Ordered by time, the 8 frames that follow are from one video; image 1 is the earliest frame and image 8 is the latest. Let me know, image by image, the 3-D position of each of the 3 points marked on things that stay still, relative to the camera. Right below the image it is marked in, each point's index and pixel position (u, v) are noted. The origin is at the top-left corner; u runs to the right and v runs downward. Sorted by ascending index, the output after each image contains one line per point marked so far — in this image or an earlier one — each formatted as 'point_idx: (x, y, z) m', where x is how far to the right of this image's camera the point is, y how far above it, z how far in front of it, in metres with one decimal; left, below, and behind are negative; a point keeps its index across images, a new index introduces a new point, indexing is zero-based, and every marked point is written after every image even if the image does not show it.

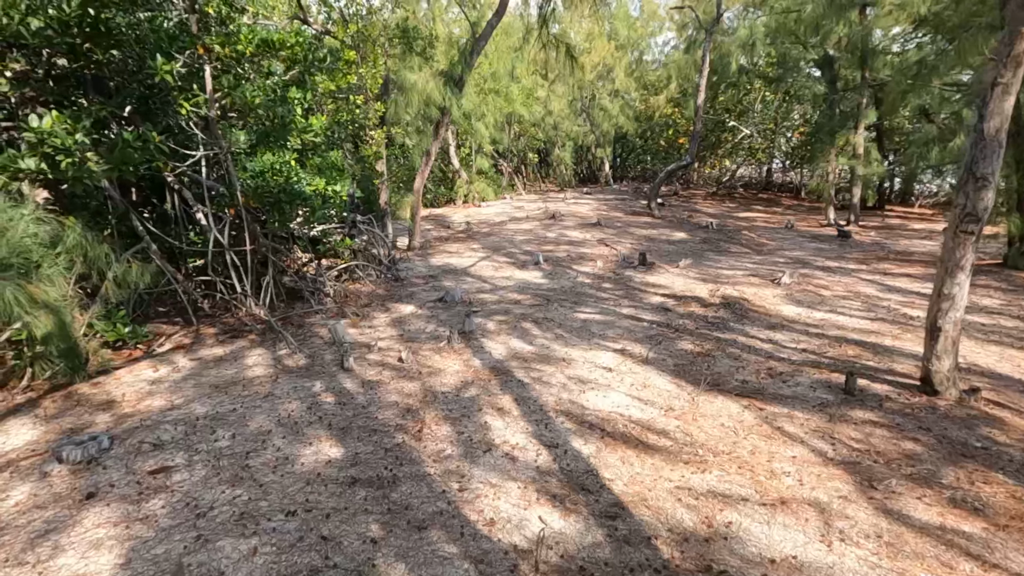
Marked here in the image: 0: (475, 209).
0: (-1.0, +2.2, +15.0) m
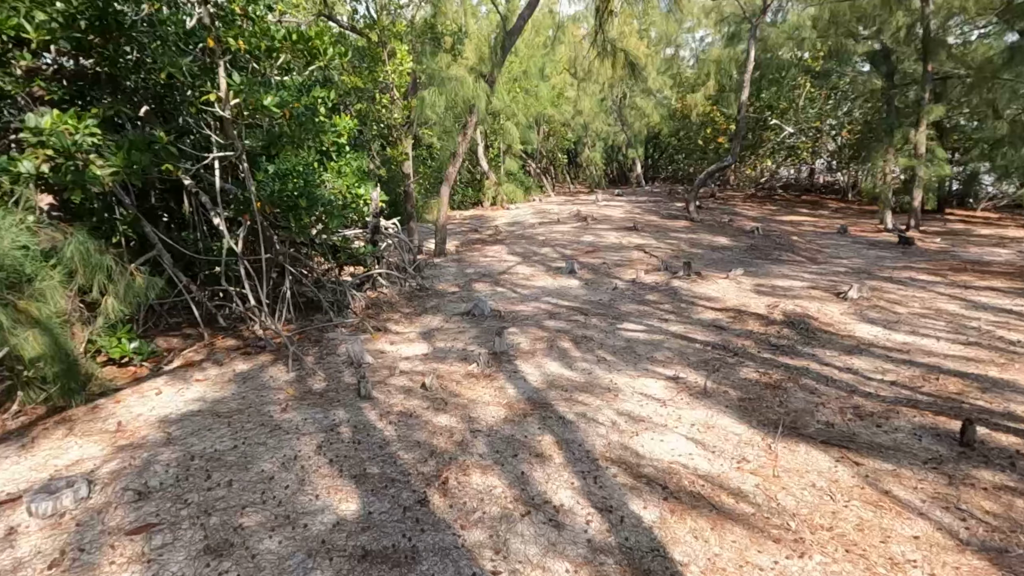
0: (-0.2, +2.1, +14.5) m
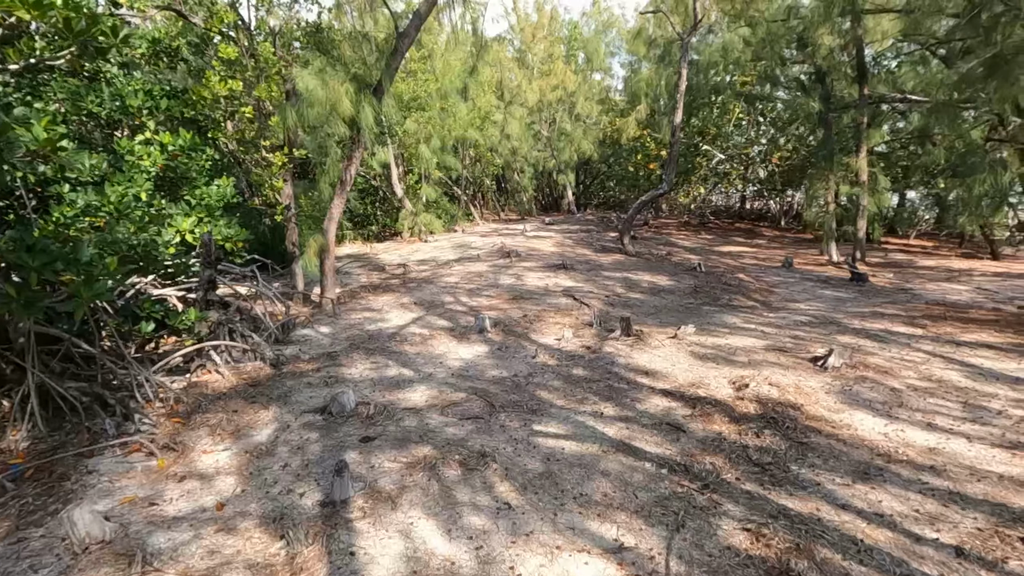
0: (-2.2, +1.0, +12.9) m
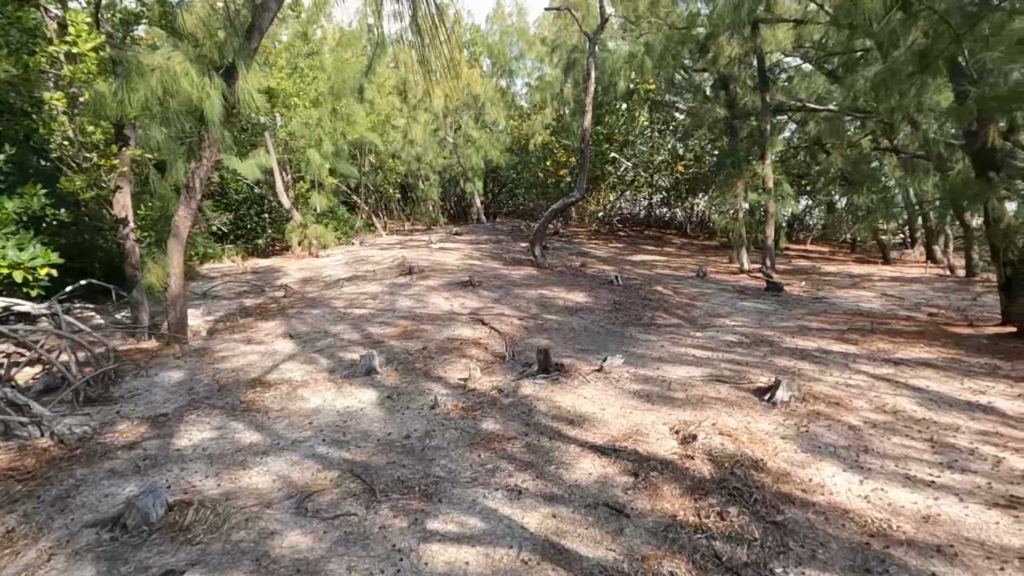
0: (-4.3, +0.6, +11.5) m
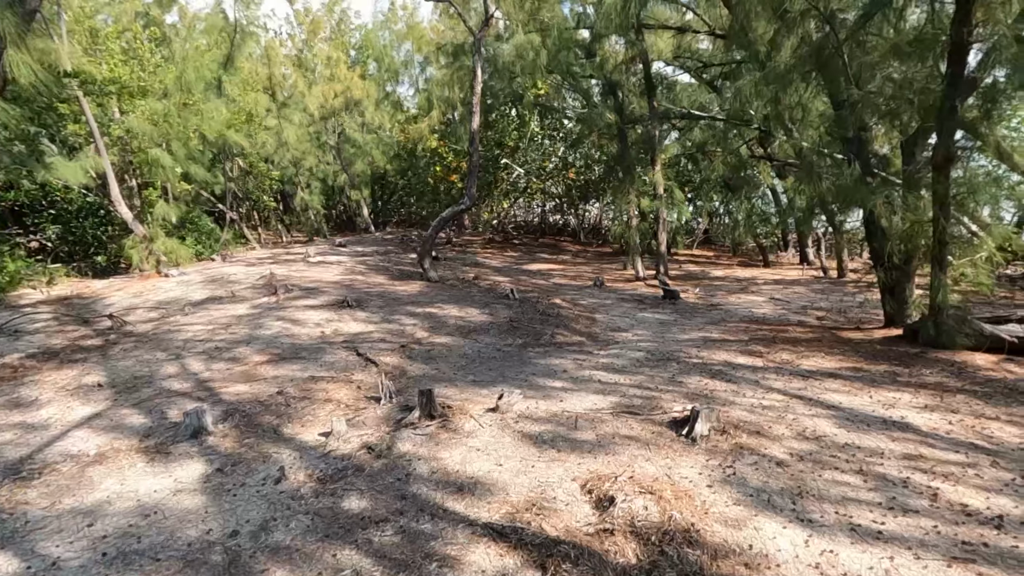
0: (-6.4, +0.1, +9.7) m
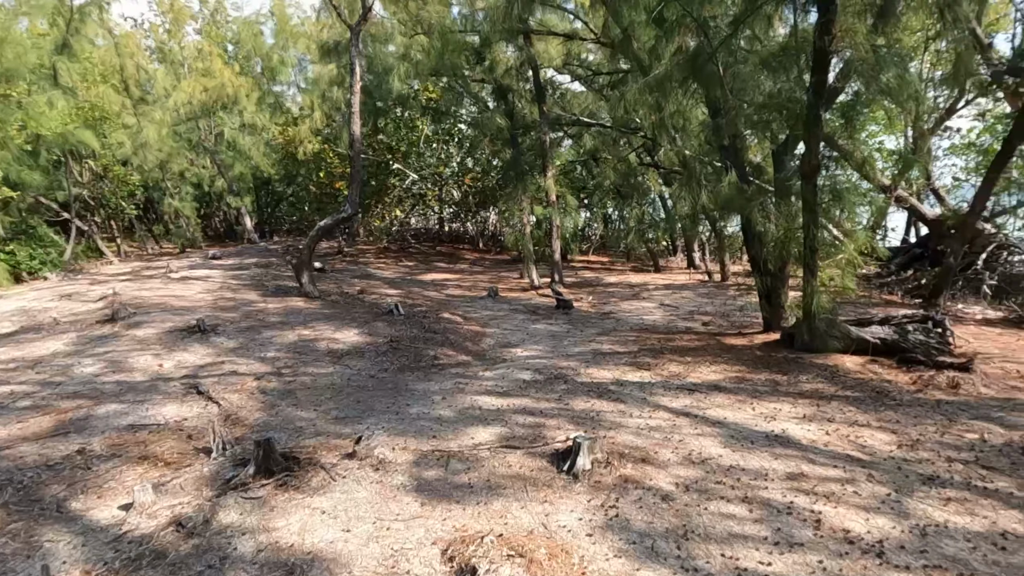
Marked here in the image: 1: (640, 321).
0: (-8.2, -0.3, +8.1) m
1: (+1.6, -0.4, +6.7) m
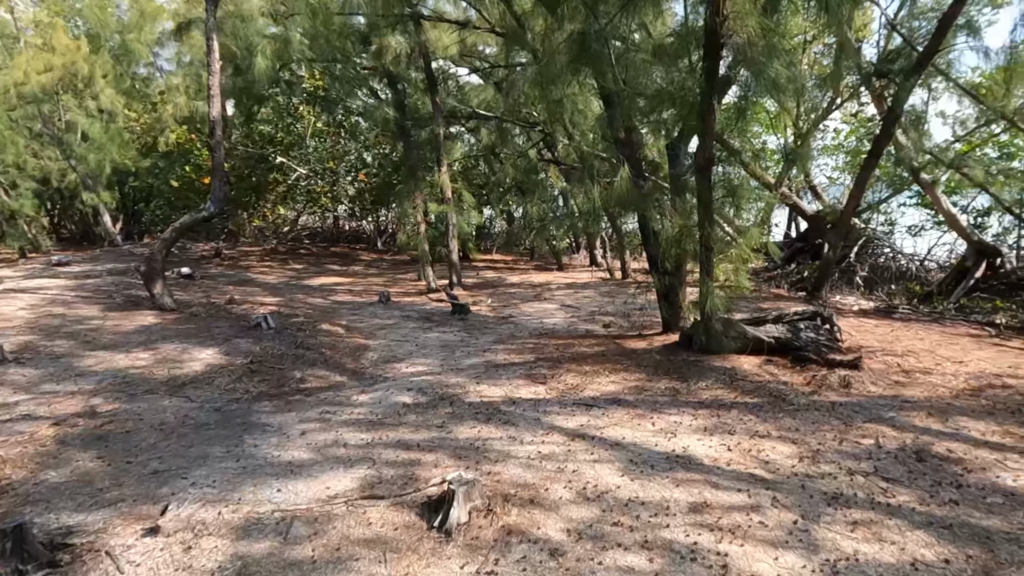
0: (-9.5, -0.6, +6.1) m
1: (+0.3, -0.4, +6.3) m
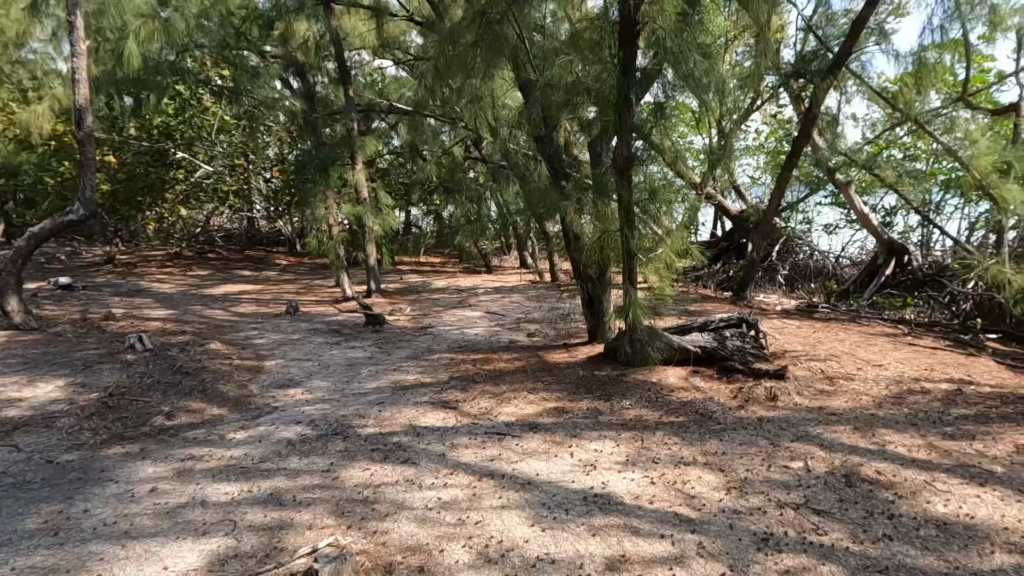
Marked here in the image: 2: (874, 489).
0: (-10.3, -0.8, +4.6) m
1: (-0.6, -0.5, +5.8) m
2: (+1.8, -1.0, +2.7) m
